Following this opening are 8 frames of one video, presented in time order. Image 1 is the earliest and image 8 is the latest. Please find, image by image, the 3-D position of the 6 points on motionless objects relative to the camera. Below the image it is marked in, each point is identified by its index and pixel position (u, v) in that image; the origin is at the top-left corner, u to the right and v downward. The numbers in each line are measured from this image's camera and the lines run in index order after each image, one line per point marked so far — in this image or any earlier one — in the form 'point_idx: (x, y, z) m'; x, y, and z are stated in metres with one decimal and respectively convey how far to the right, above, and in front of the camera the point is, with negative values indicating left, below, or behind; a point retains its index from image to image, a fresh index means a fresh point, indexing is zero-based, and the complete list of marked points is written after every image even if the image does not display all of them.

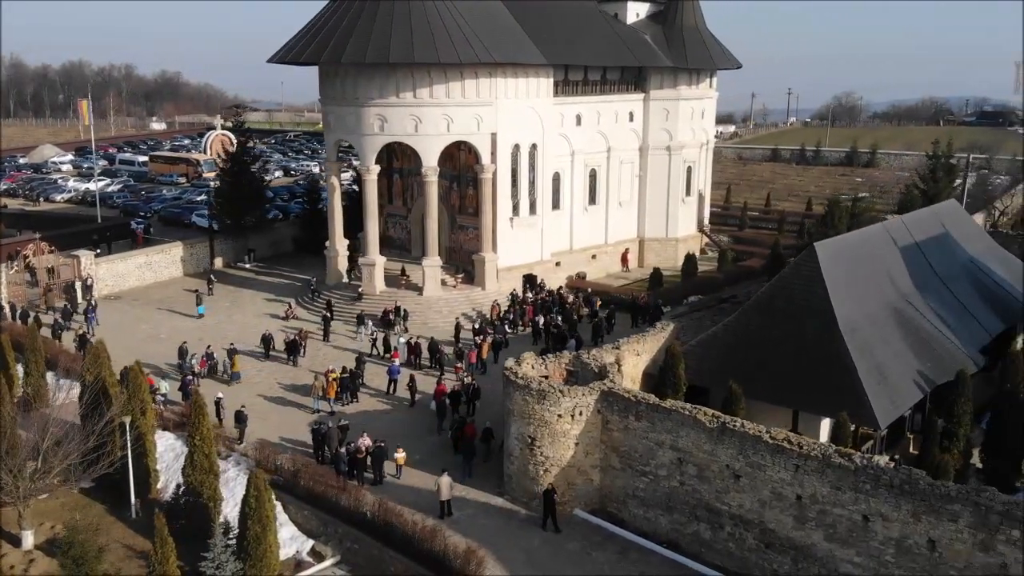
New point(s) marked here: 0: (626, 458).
0: (+3.1, -4.6, +17.8) m
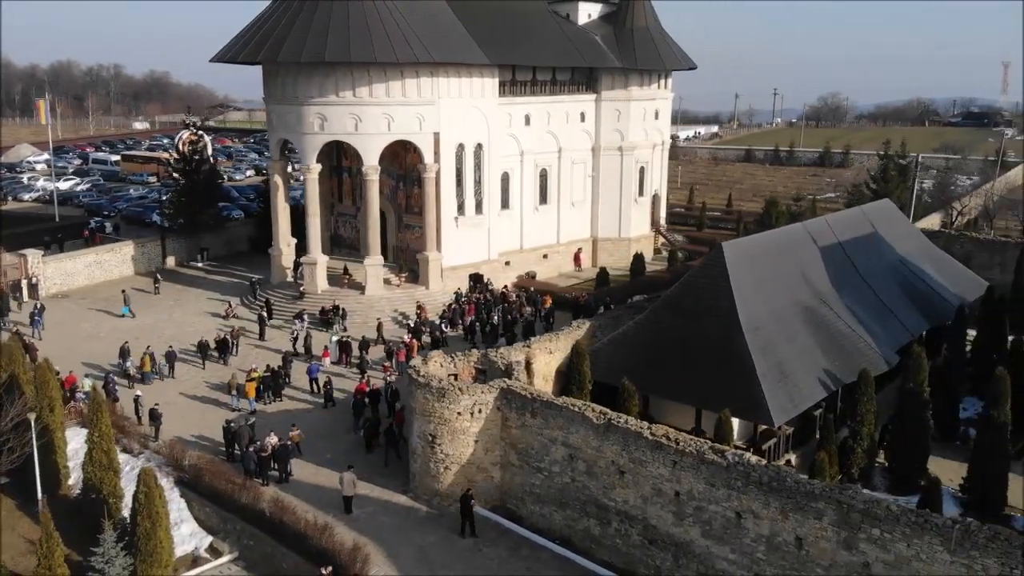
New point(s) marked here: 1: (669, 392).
0: (+0.3, -4.6, +17.9) m
1: (+4.7, -3.1, +19.4) m
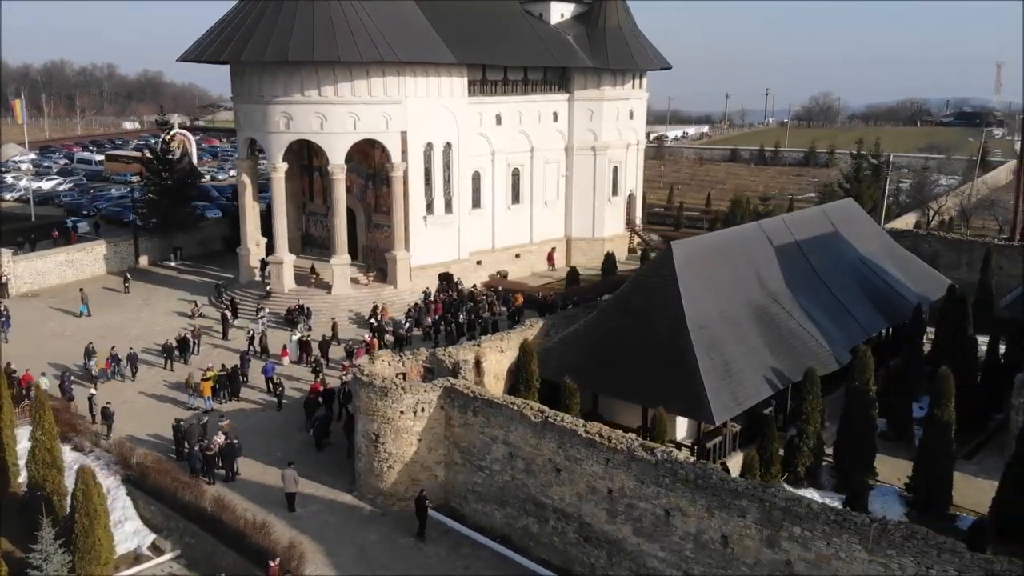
0: (-1.3, -4.6, +17.9) m
1: (+3.1, -3.0, +19.4) m
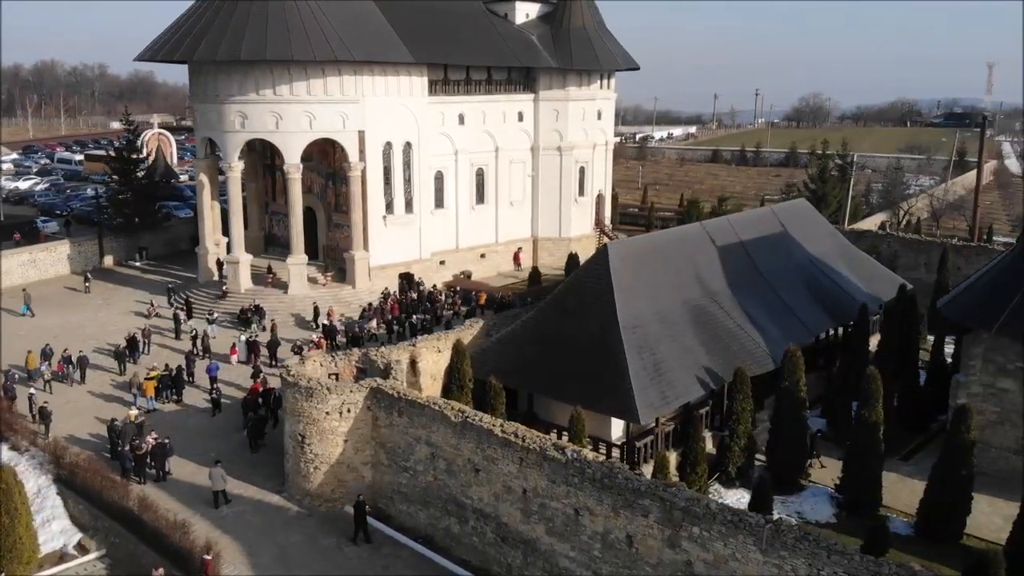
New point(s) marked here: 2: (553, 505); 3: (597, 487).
0: (-3.3, -4.6, +17.8) m
1: (+1.1, -3.0, +19.3) m
2: (+1.0, -5.0, +15.0) m
3: (+1.9, -4.3, +14.3) m
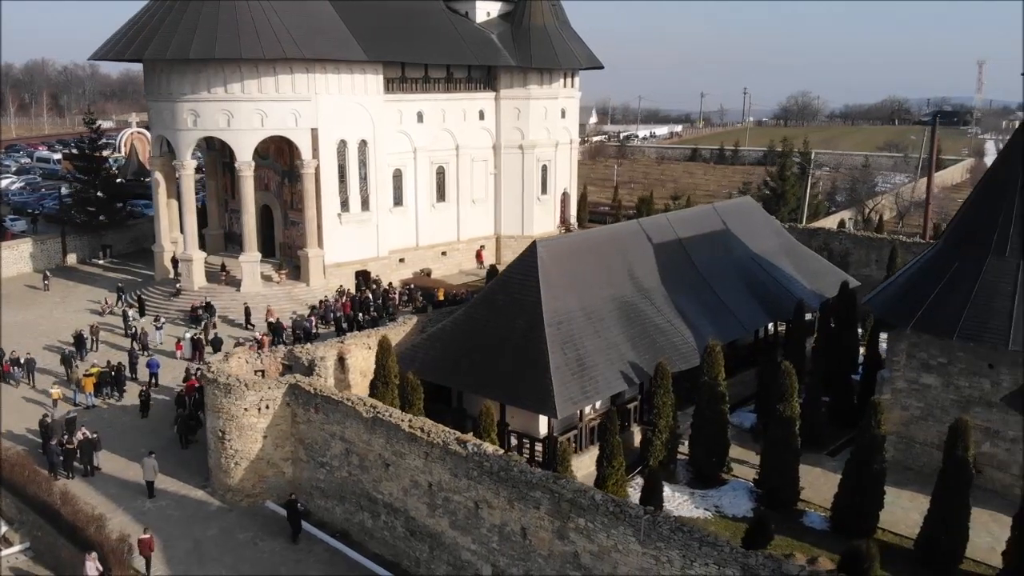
0: (-5.6, -4.4, +18.0) m
1: (-1.2, -2.9, +19.5) m
2: (-1.3, -4.9, +15.1) m
3: (-0.4, -4.2, +14.4) m
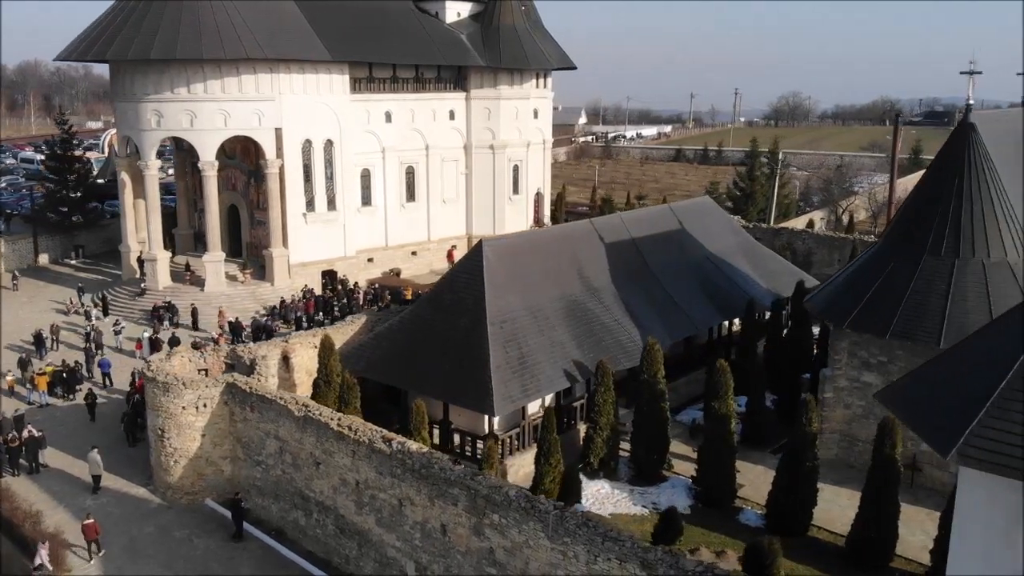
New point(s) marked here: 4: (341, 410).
0: (-7.3, -4.4, +18.1) m
1: (-2.9, -2.9, +19.6) m
2: (-3.1, -4.8, +15.2) m
3: (-2.2, -4.2, +14.5) m
4: (-5.0, -3.5, +18.7) m
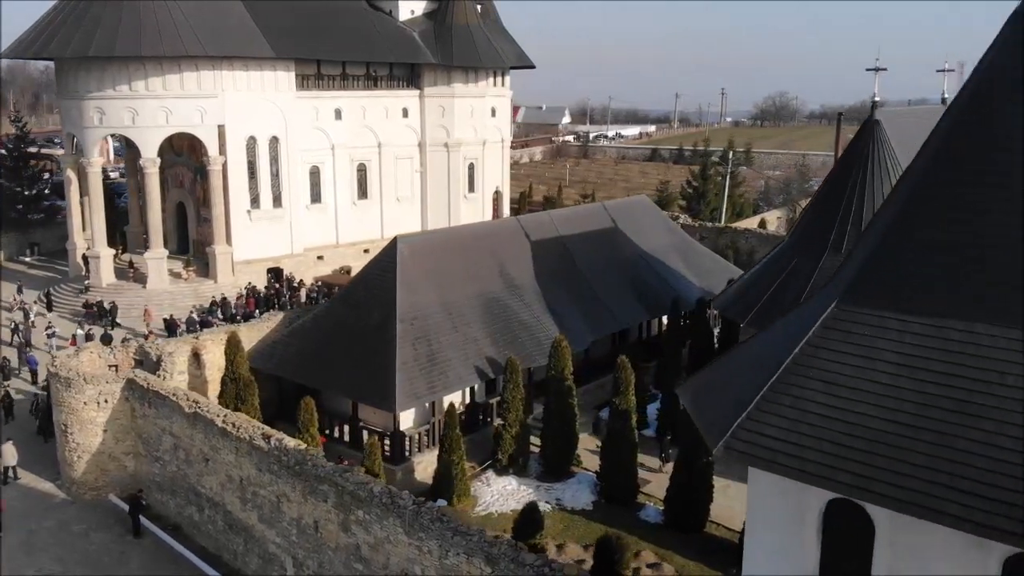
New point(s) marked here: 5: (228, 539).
0: (-10.1, -4.3, +18.1) m
1: (-5.7, -2.8, +19.6) m
2: (-5.8, -4.7, +15.2) m
3: (-4.9, -4.1, +14.5) m
4: (-7.7, -3.4, +18.7) m
5: (-7.1, -6.2, +16.3) m
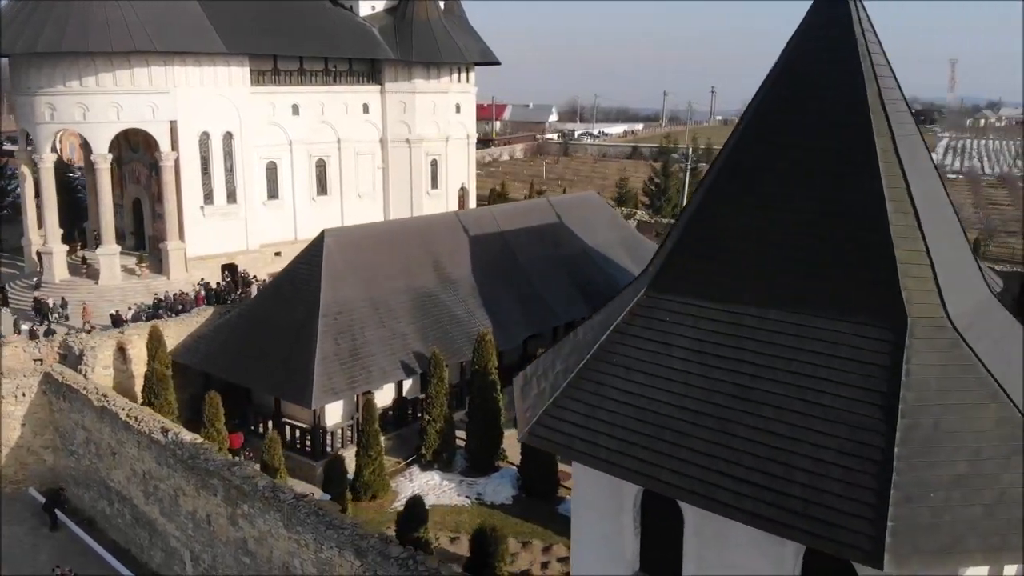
0: (-12.4, -4.1, +18.1) m
1: (-8.0, -2.6, +19.5) m
2: (-8.1, -4.6, +15.2) m
3: (-7.2, -3.9, +14.5) m
4: (-10.0, -3.2, +18.7) m
5: (-9.3, -6.1, +16.3) m
